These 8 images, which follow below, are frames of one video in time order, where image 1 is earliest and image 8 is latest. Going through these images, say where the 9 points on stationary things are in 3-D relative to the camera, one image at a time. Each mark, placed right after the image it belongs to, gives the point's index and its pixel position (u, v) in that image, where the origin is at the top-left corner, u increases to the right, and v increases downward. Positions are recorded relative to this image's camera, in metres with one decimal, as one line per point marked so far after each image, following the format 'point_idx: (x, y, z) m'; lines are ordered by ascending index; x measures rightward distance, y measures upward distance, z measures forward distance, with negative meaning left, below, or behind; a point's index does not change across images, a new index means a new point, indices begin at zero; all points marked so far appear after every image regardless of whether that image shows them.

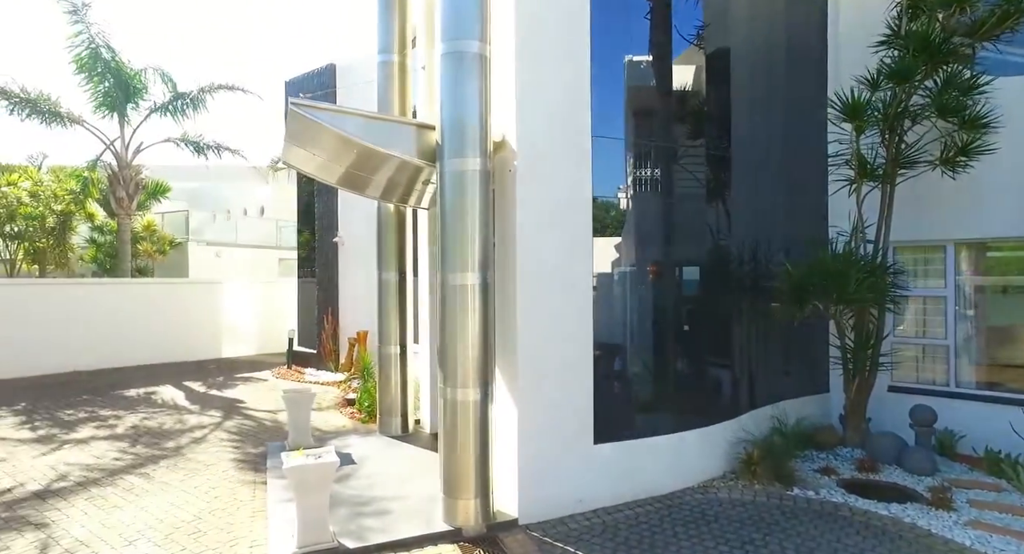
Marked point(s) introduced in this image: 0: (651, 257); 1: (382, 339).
0: (+1.1, +0.2, +5.3) m
1: (-1.6, -0.8, +7.4) m
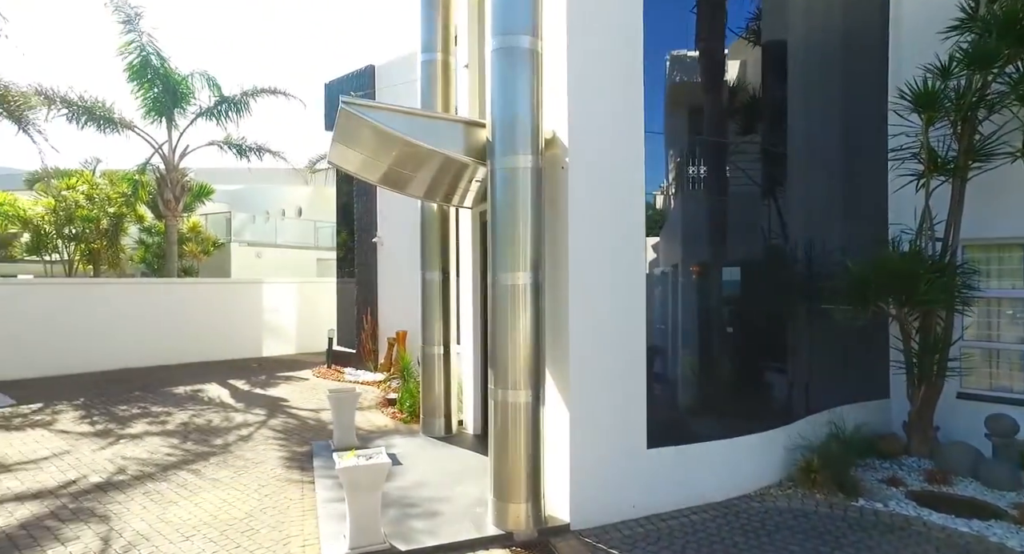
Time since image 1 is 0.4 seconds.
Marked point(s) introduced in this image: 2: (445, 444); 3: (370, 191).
0: (+1.5, +0.2, +5.2) m
1: (-1.1, -0.8, +7.4) m
2: (-0.8, -2.0, +7.0) m
3: (-3.0, +1.8, +12.5) m
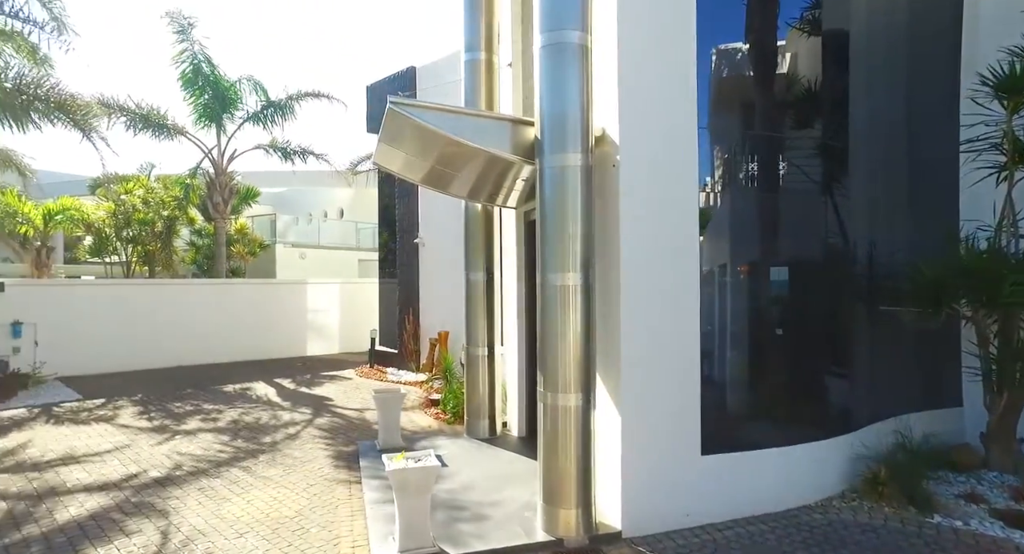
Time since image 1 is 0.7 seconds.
0: (+2.0, +0.2, +5.0) m
1: (-0.5, -0.8, +7.4) m
2: (-0.3, -2.0, +6.9) m
3: (-2.1, +1.8, +12.6) m
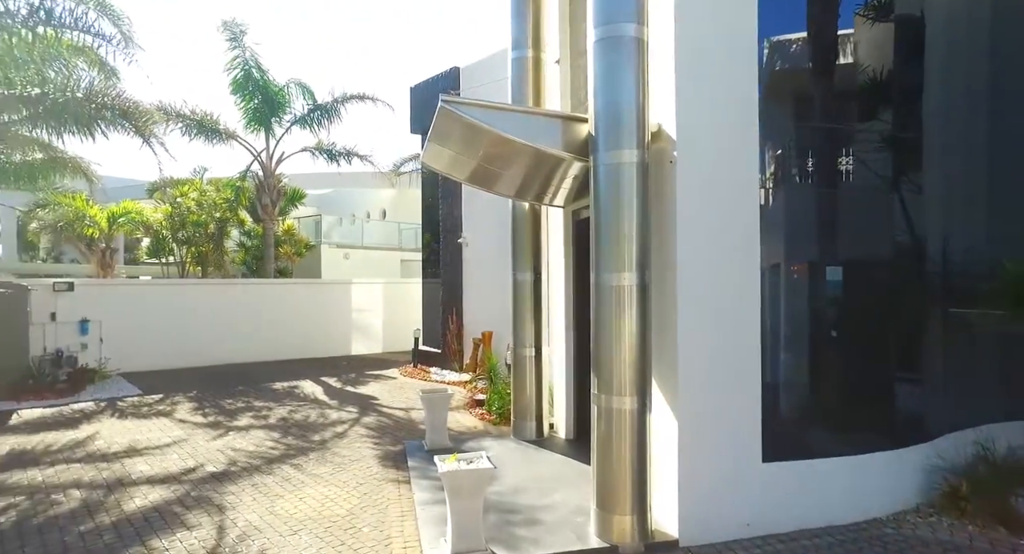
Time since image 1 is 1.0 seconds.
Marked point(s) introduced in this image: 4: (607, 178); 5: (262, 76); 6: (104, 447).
0: (+2.4, +0.2, +4.8) m
1: (+0.1, -0.8, +7.3) m
2: (+0.3, -2.0, +6.8) m
3: (-1.2, +1.8, +12.6) m
4: (+0.7, +0.7, +4.4) m
5: (-5.9, +4.8, +14.1) m
6: (-4.7, -1.9, +6.9) m
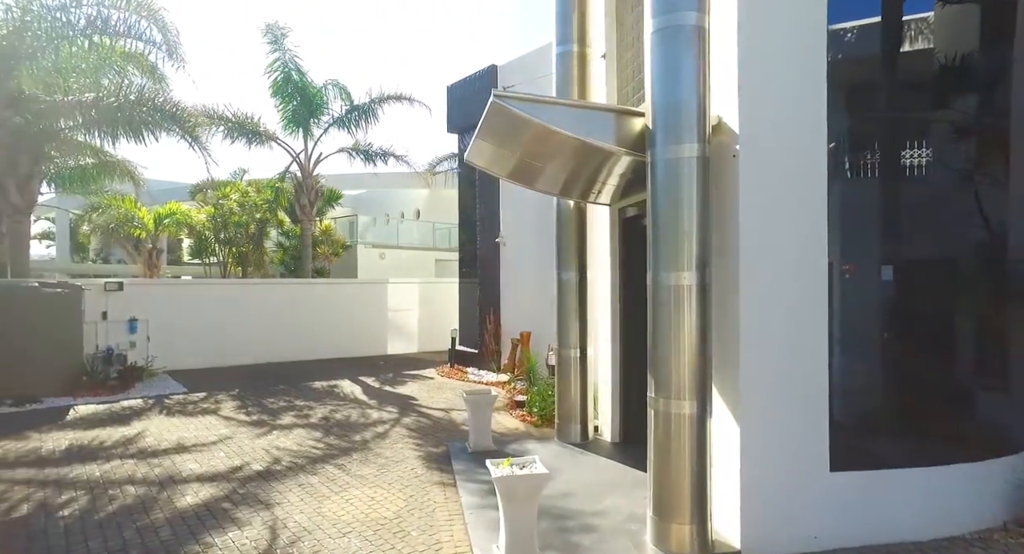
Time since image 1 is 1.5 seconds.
0: (+2.8, +0.2, +4.5) m
1: (+0.6, -0.8, +7.1) m
2: (+0.8, -2.0, +6.7) m
3: (-0.4, +1.8, +12.5) m
4: (+1.1, +0.7, +4.3) m
5: (-5.1, +4.8, +14.3) m
6: (-4.2, -1.9, +6.9) m
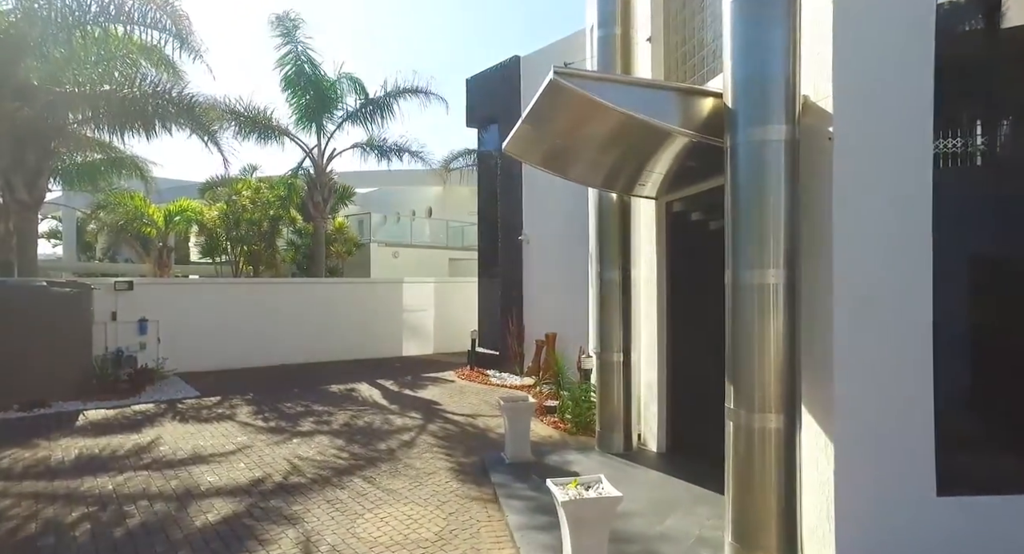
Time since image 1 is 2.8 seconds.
0: (+3.2, +0.2, +4.0) m
1: (+1.0, -0.8, +6.7) m
2: (+1.2, -1.9, +6.2) m
3: (0.0, +1.8, +12.1) m
4: (+1.5, +0.8, +3.8) m
5: (-4.6, +4.8, +13.8) m
6: (-3.7, -1.9, +6.5) m
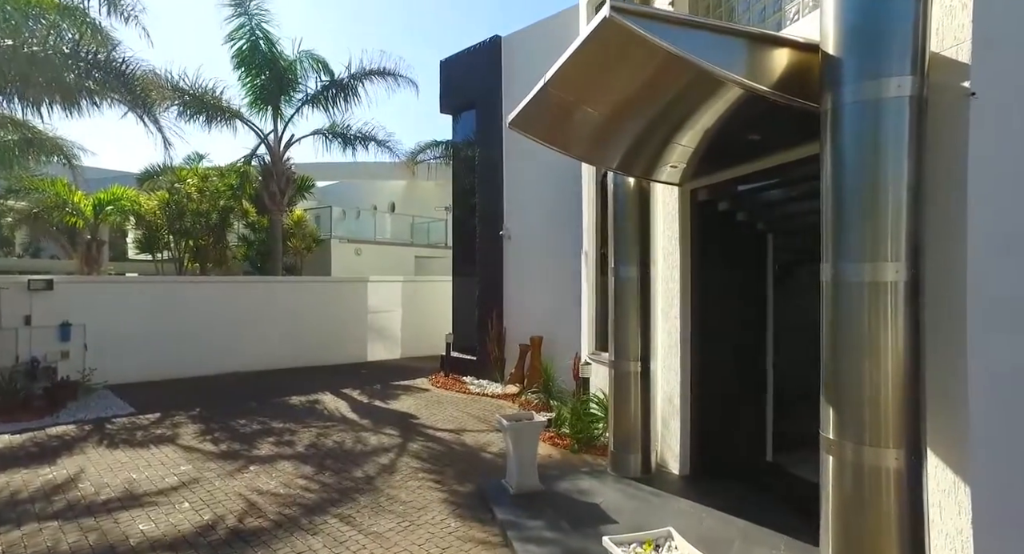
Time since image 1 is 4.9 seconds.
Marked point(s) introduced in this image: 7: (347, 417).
0: (+3.4, +0.2, +3.3) m
1: (+1.0, -0.7, +5.8) m
2: (+1.3, -1.9, +5.4) m
3: (-0.3, +1.8, +11.1) m
4: (+1.7, +0.8, +3.0) m
5: (-5.1, +4.8, +12.5) m
6: (-3.7, -1.9, +5.3) m
7: (-2.3, -2.0, +8.5) m
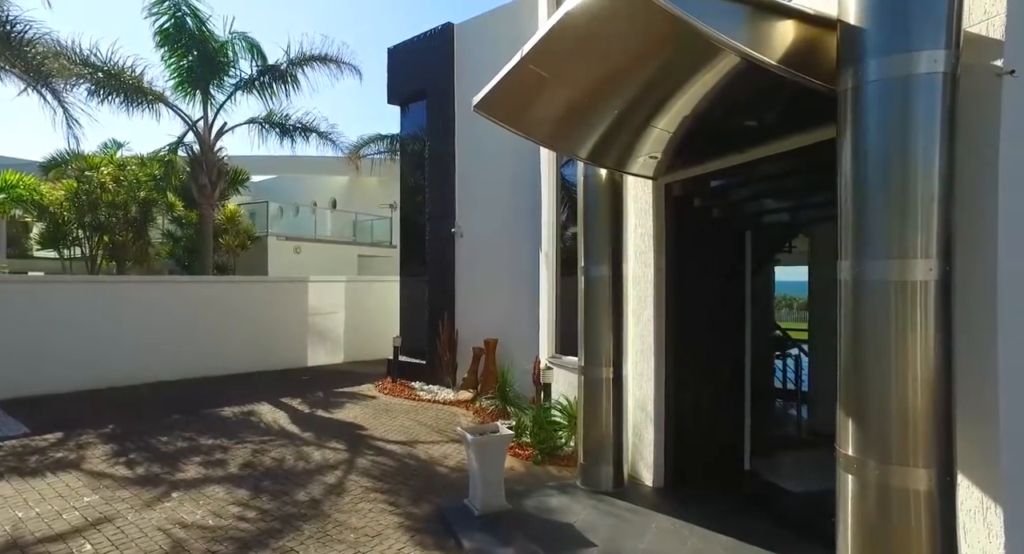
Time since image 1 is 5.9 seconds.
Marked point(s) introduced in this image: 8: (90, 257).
0: (+3.3, +0.2, +3.2) m
1: (+0.7, -0.7, +5.4) m
2: (+1.0, -1.9, +5.0) m
3: (-1.2, +1.8, +10.6) m
4: (+1.7, +0.8, +2.6) m
5: (-6.0, +4.8, +11.5) m
6: (-4.0, -1.9, +4.4) m
7: (-2.9, -2.0, +7.8) m
8: (-9.4, +0.5, +13.4) m
